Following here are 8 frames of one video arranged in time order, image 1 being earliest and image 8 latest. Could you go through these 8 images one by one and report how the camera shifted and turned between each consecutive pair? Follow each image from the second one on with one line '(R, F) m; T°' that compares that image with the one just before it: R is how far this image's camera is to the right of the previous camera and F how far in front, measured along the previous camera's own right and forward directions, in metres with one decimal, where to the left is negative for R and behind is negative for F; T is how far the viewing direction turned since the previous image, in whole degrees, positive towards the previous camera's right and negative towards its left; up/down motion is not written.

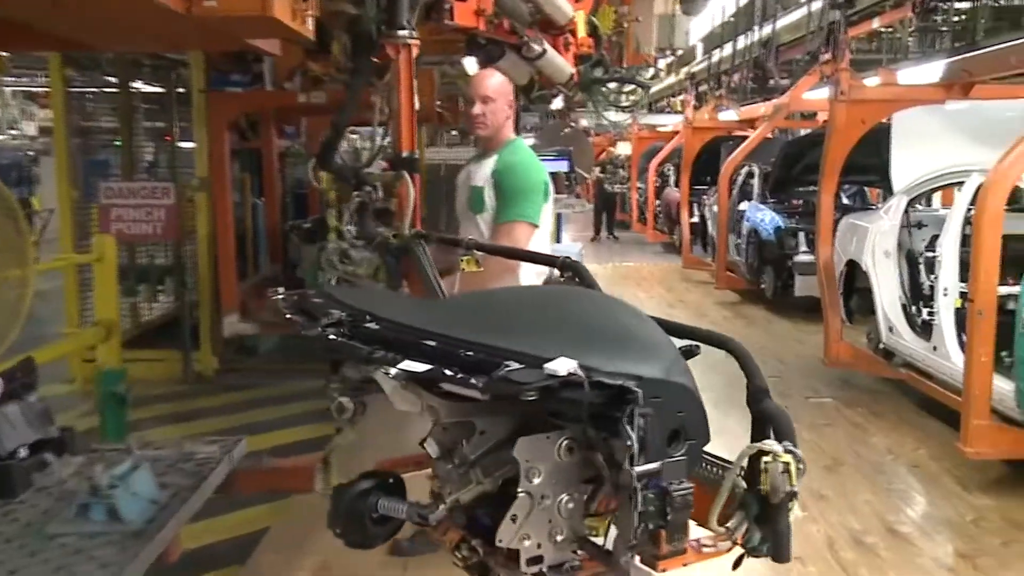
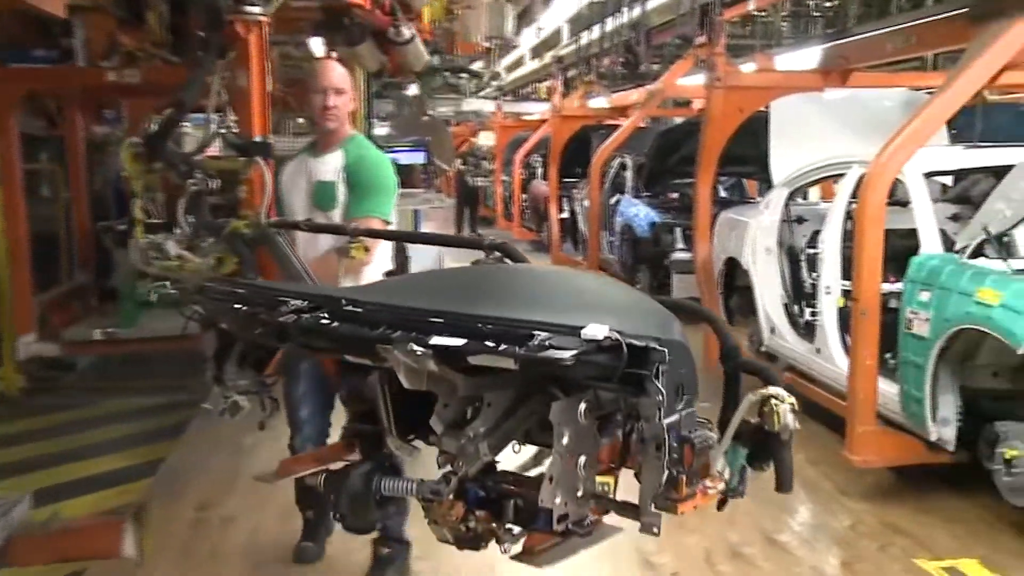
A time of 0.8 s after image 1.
(0.0, +0.4) m; +6°
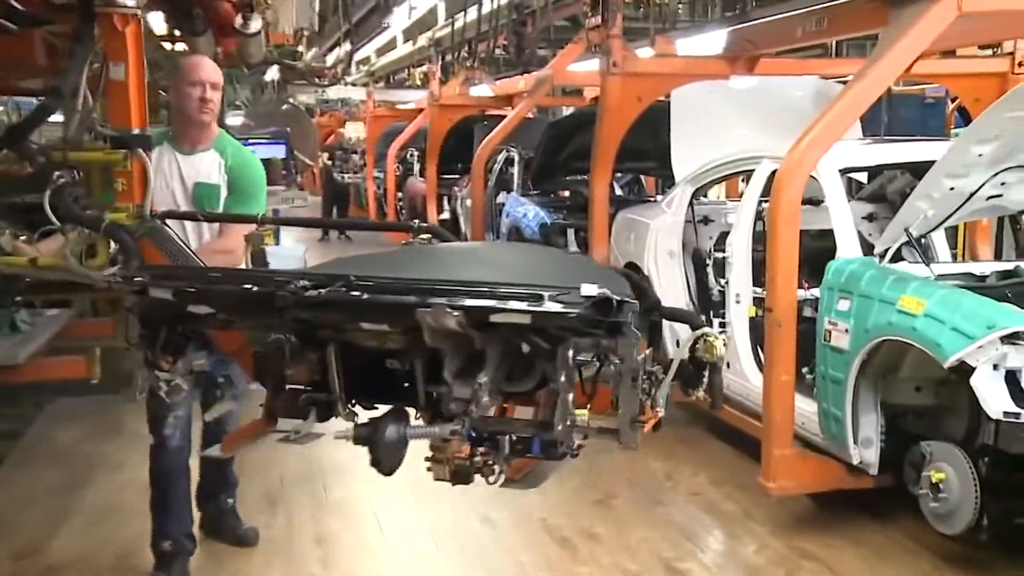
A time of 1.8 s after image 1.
(0.0, +0.5) m; +5°
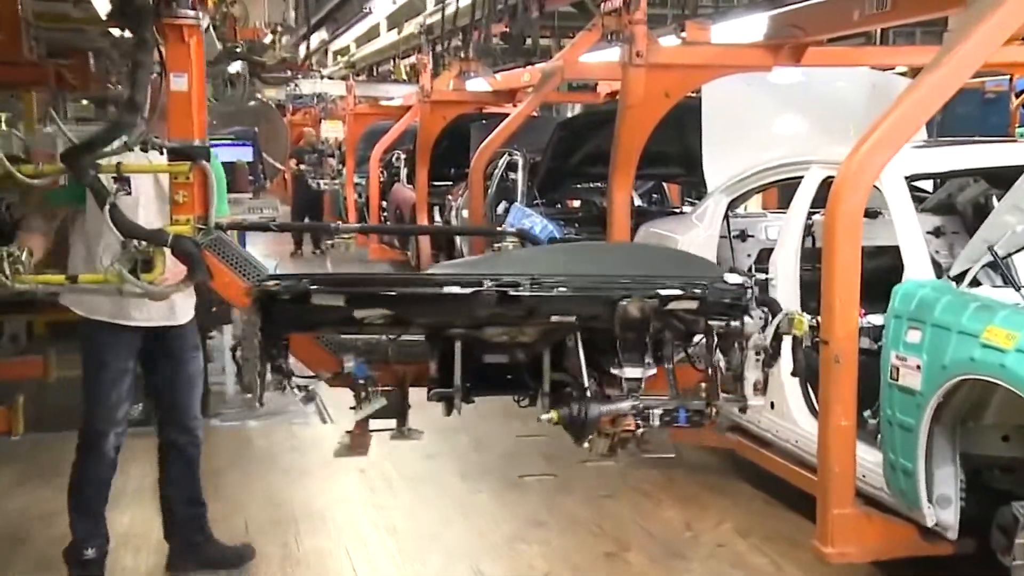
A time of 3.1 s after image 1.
(-0.1, +0.7) m; +1°
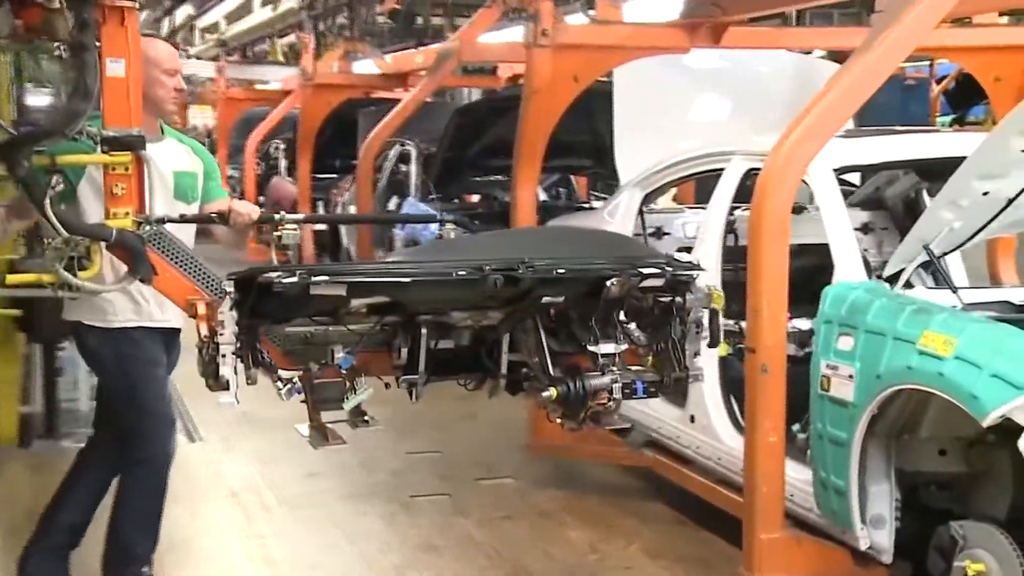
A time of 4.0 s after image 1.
(0.0, +0.4) m; +5°
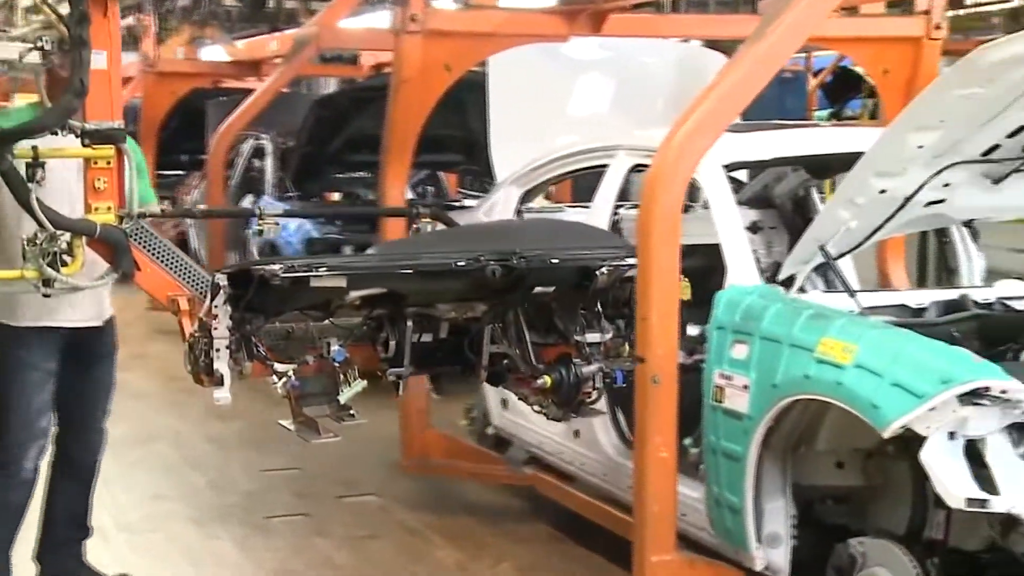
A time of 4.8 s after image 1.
(-0.1, +0.3) m; +6°
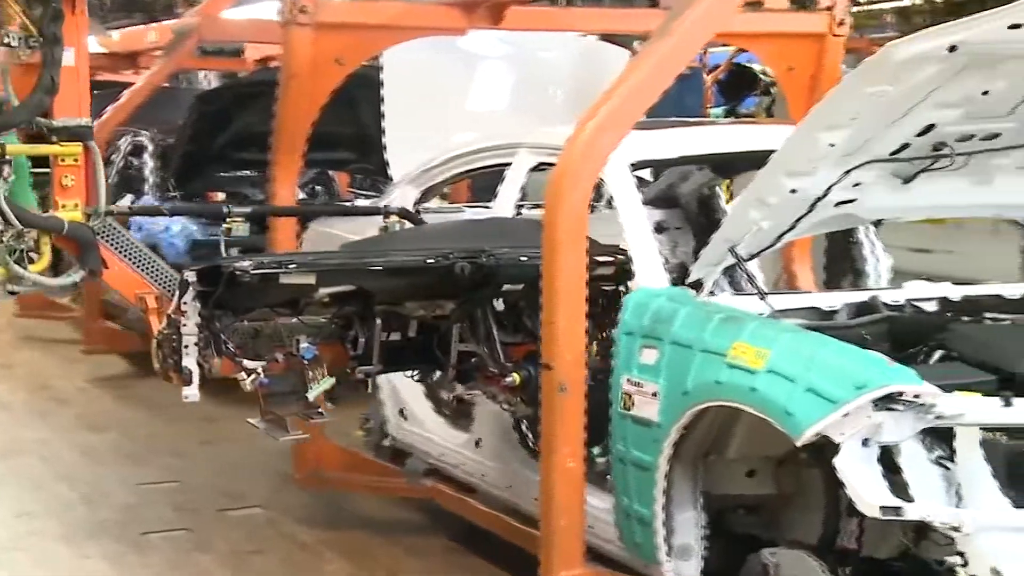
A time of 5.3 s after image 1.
(-0.1, +0.1) m; +5°
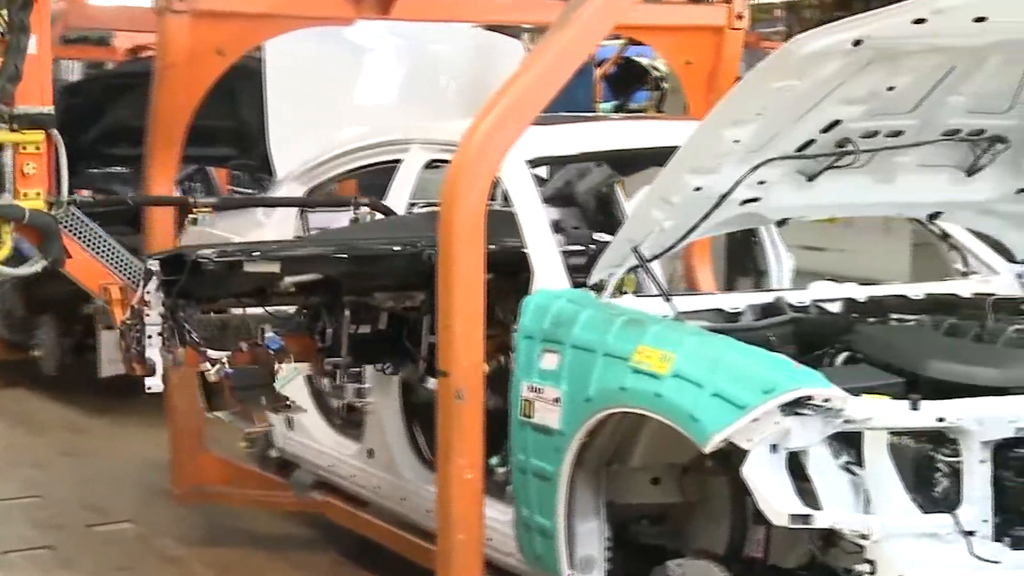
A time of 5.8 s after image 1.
(0.0, +0.1) m; +5°
